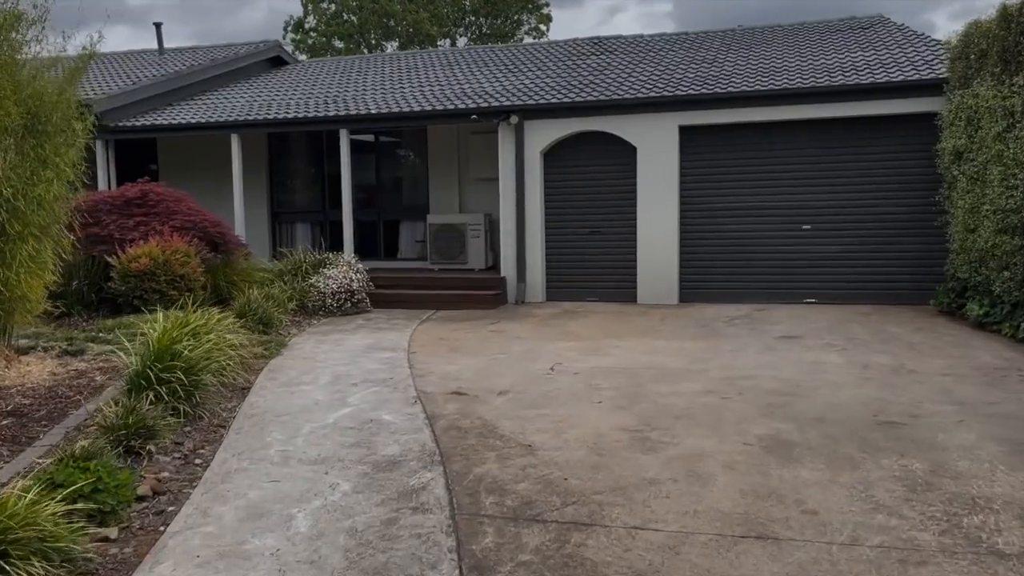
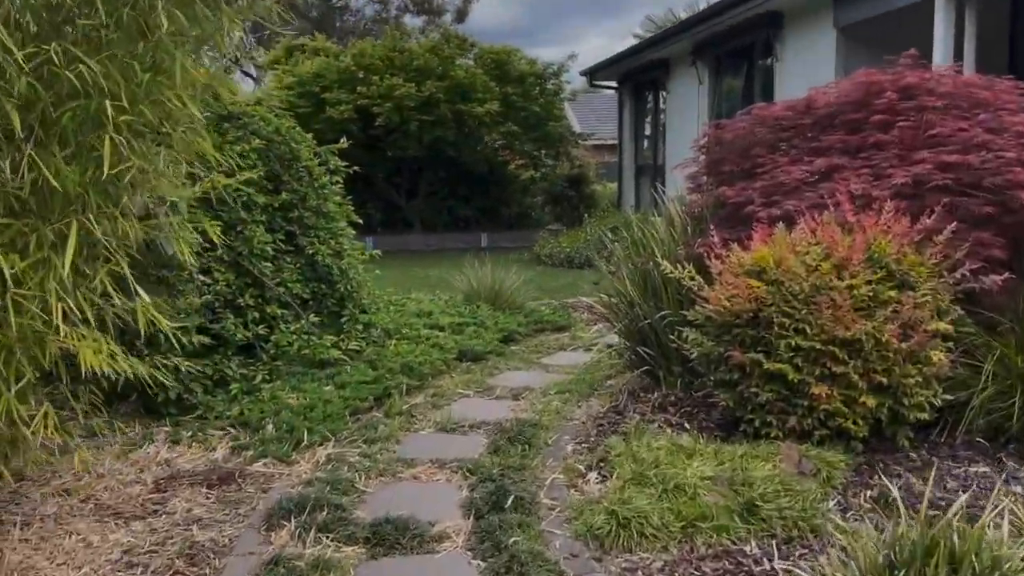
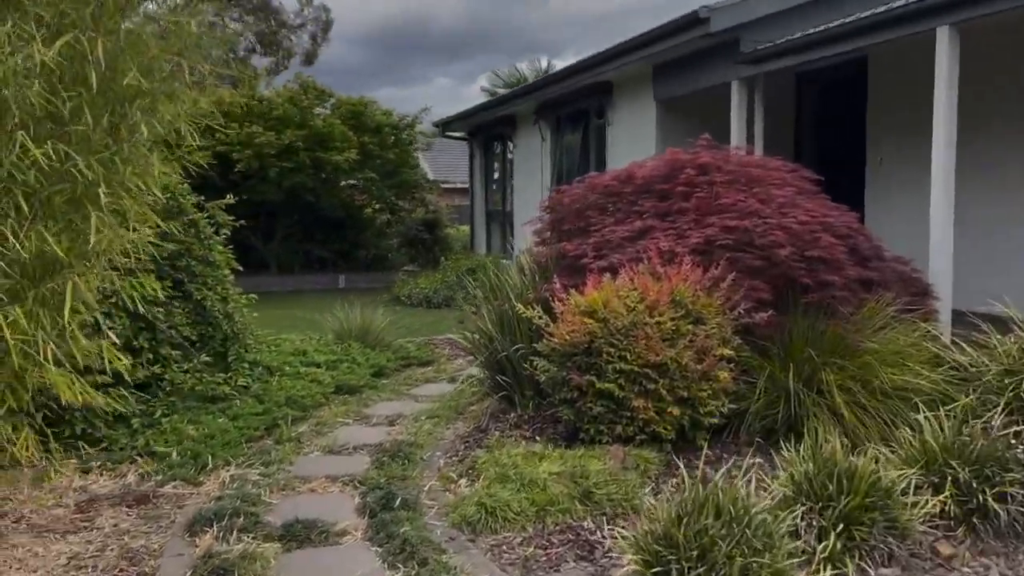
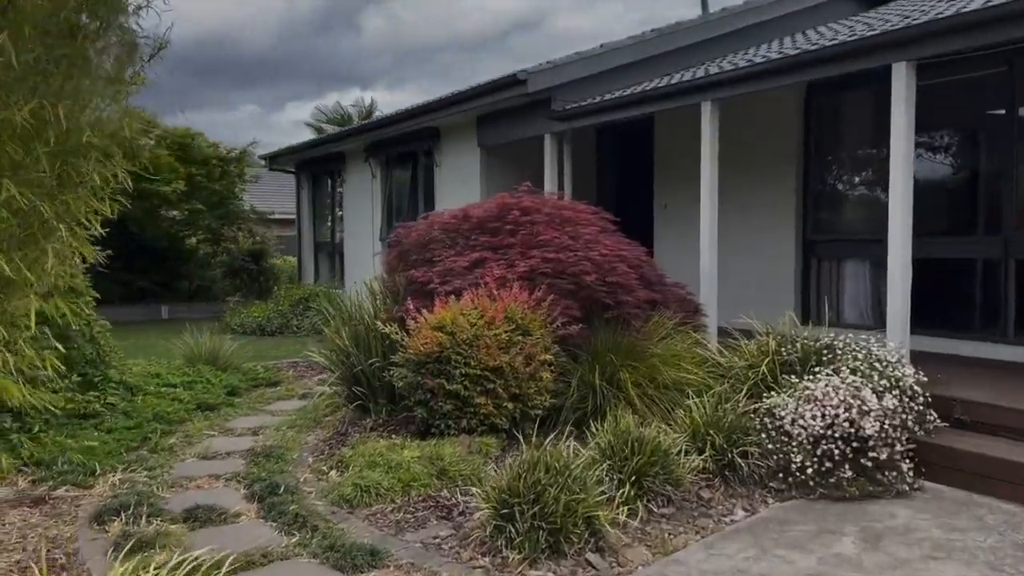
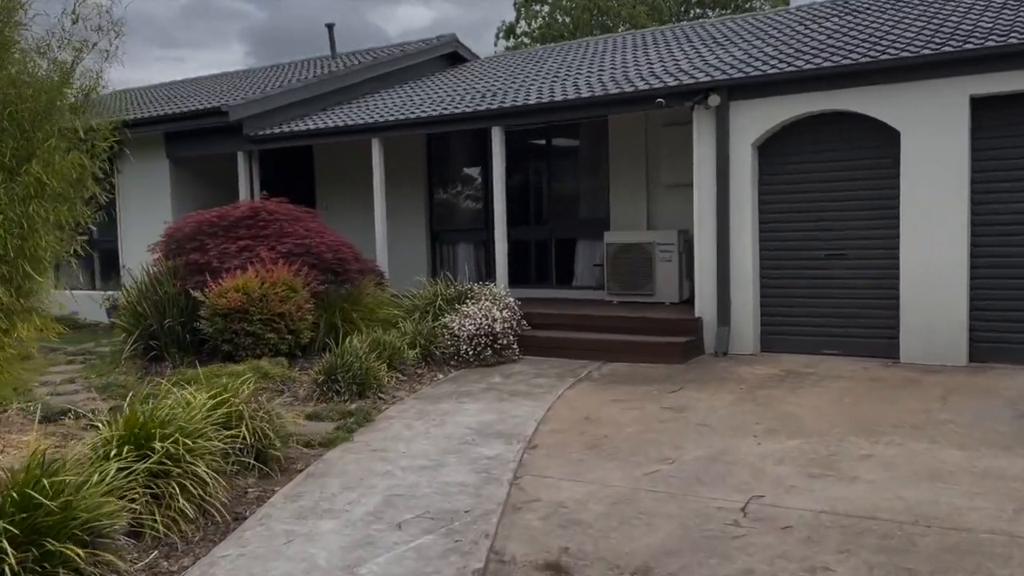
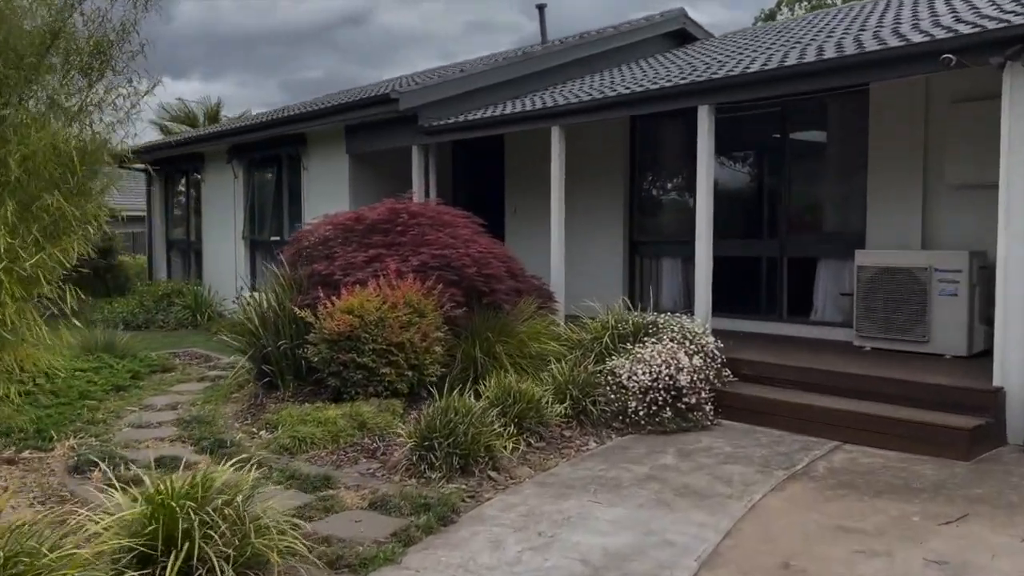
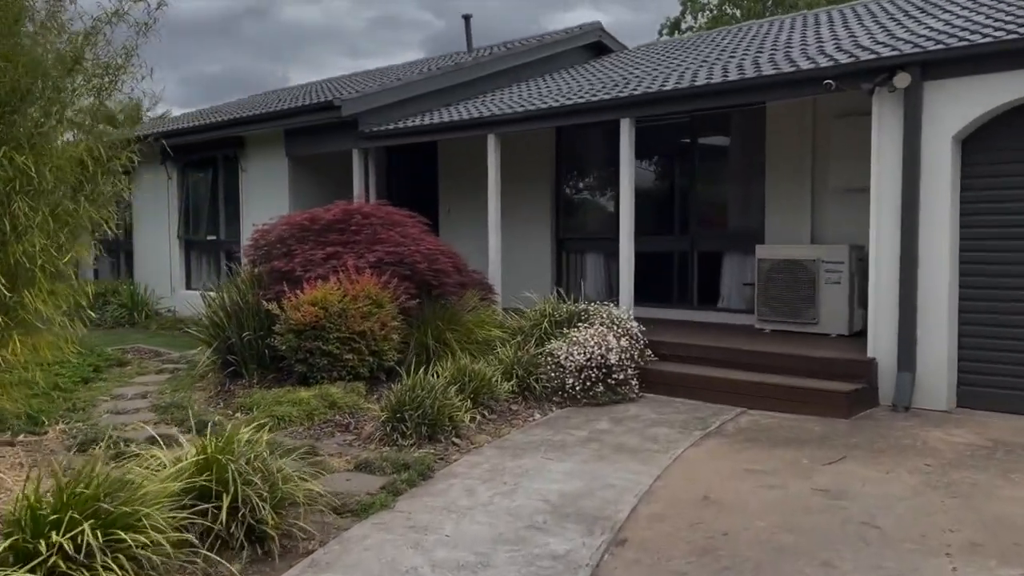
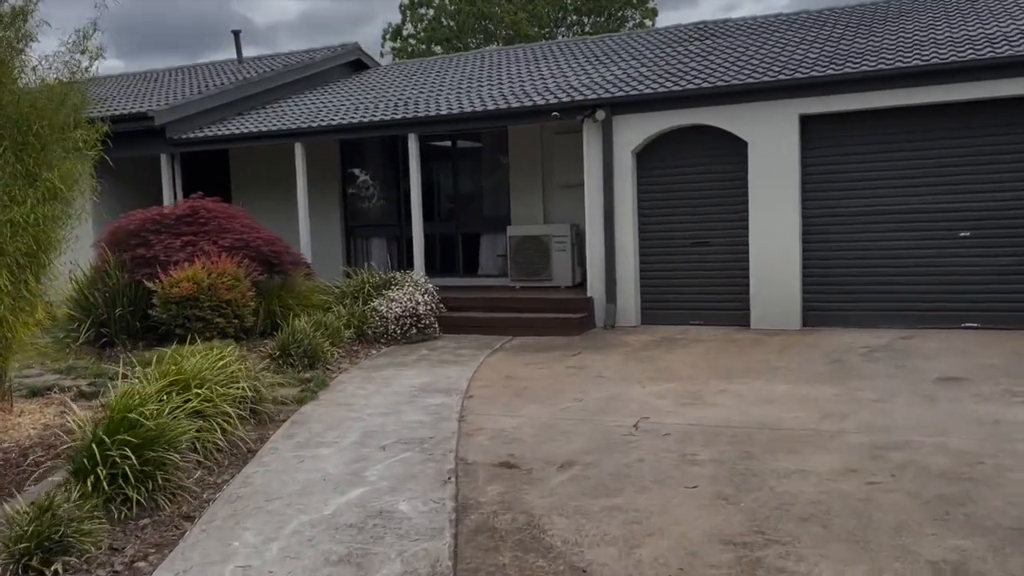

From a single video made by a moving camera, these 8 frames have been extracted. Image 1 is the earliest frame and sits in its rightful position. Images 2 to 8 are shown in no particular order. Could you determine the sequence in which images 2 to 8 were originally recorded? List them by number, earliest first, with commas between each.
8, 5, 7, 6, 4, 3, 2
